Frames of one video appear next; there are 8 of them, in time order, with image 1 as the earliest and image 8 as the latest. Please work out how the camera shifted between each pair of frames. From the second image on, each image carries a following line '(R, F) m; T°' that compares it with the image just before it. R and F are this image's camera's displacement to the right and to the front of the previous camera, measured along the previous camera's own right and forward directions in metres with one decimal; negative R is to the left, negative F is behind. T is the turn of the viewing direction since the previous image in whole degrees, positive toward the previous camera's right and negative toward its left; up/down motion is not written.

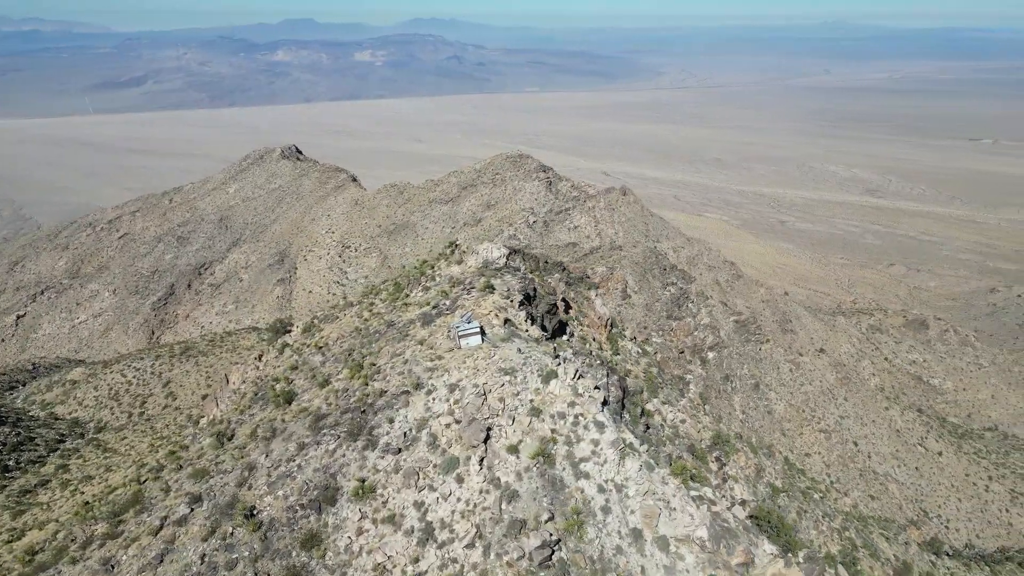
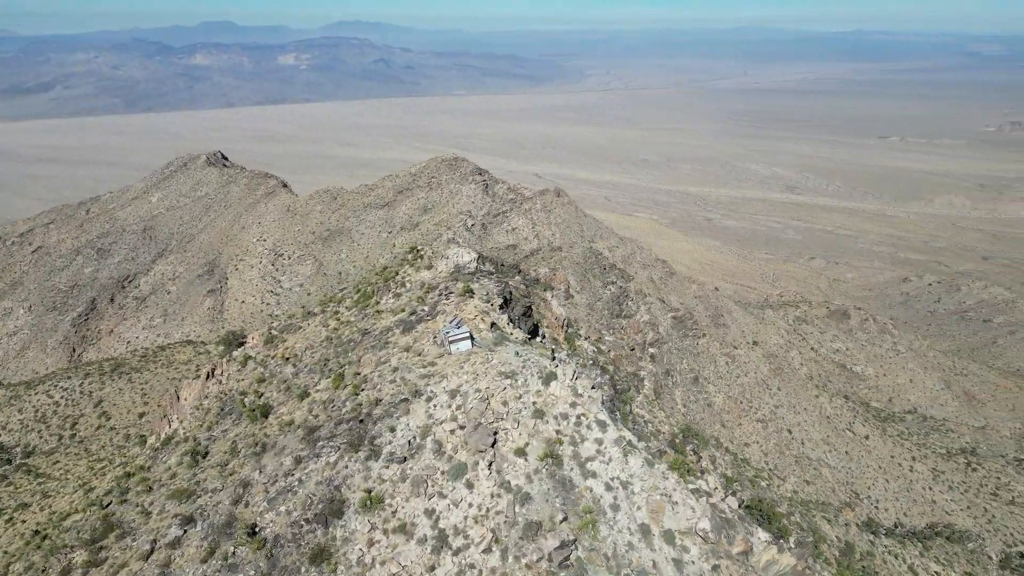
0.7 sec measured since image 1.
(-0.8, 0.0) m; +5°
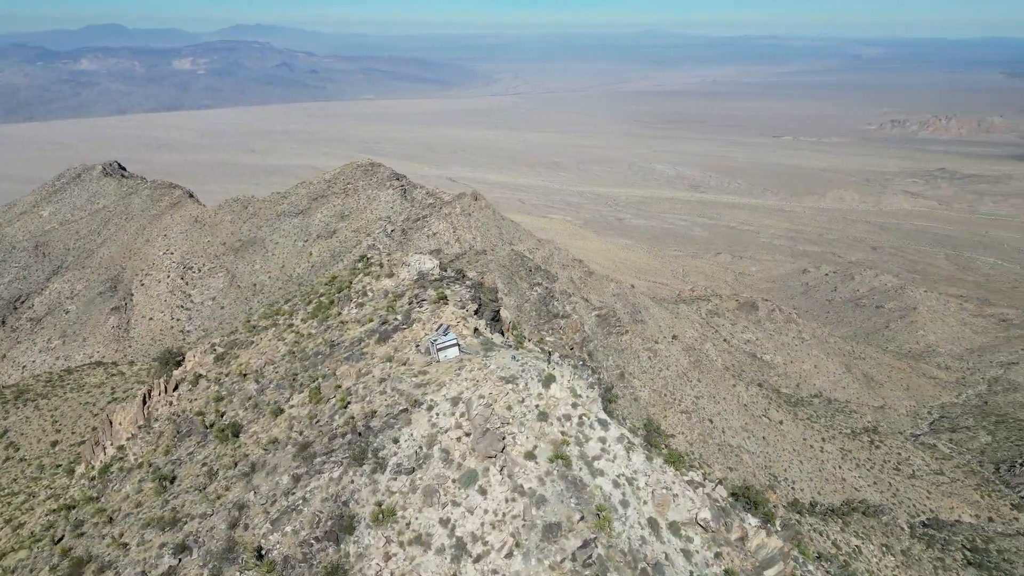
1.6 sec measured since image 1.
(-1.0, 0.0) m; +6°
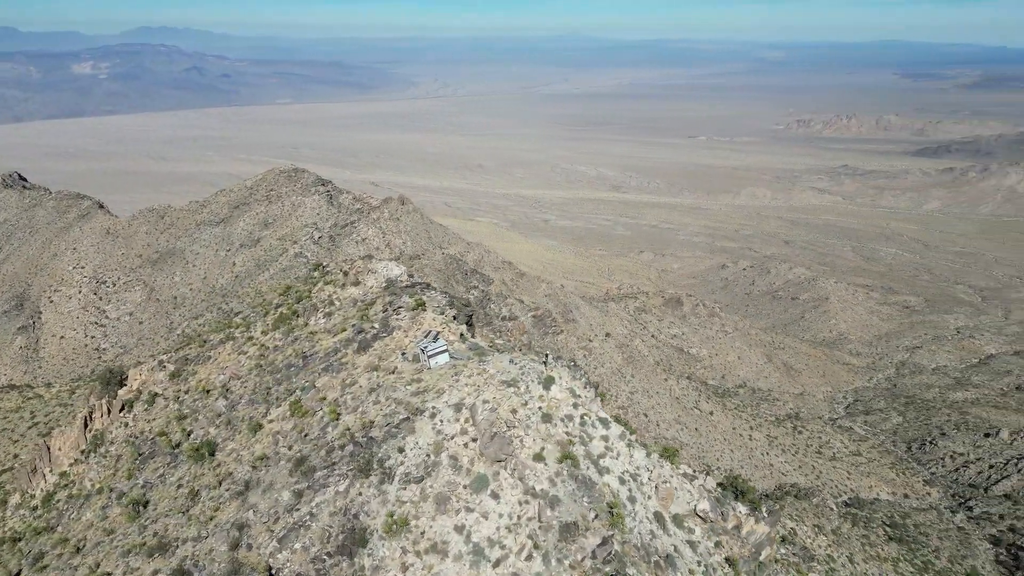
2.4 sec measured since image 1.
(-0.9, 0.0) m; +6°
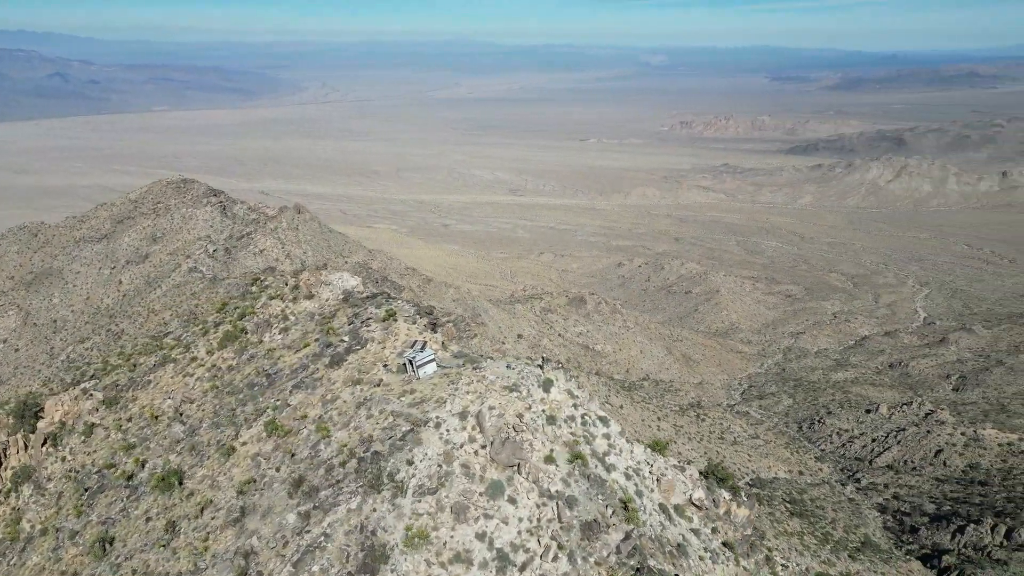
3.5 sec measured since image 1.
(-1.2, 0.0) m; +8°
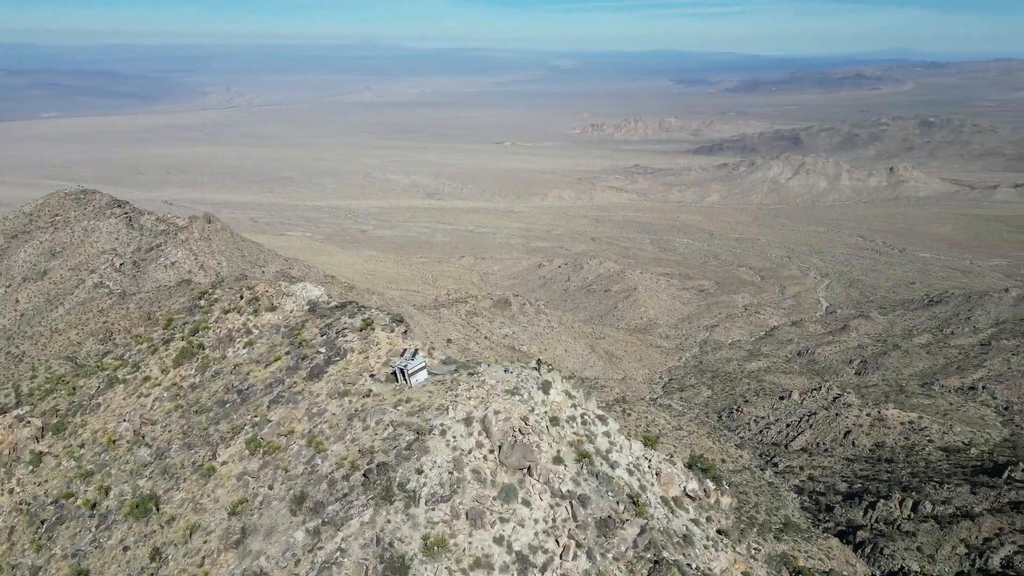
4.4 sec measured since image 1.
(-1.0, 0.0) m; +6°
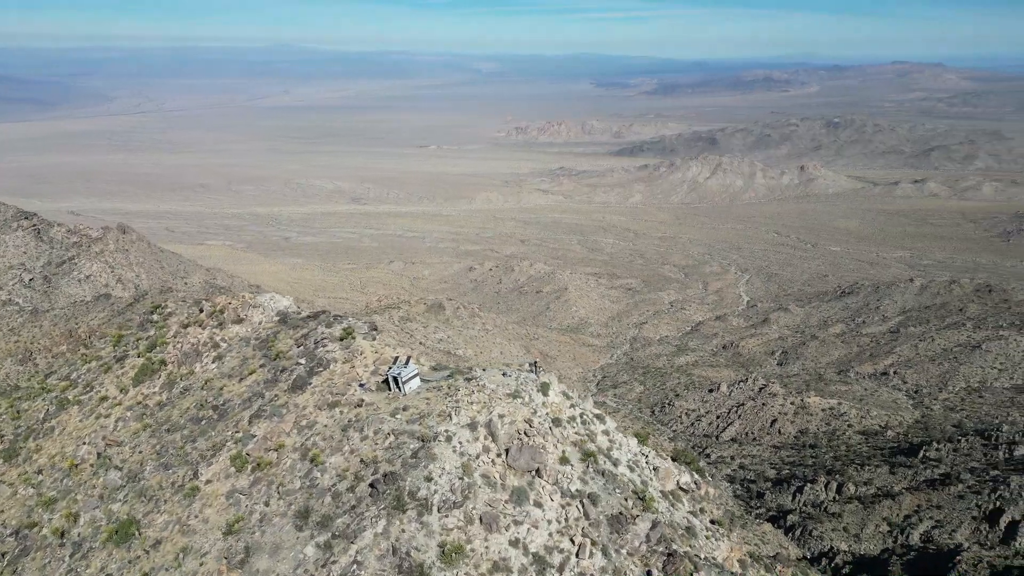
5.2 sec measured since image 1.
(-0.9, 0.0) m; +5°
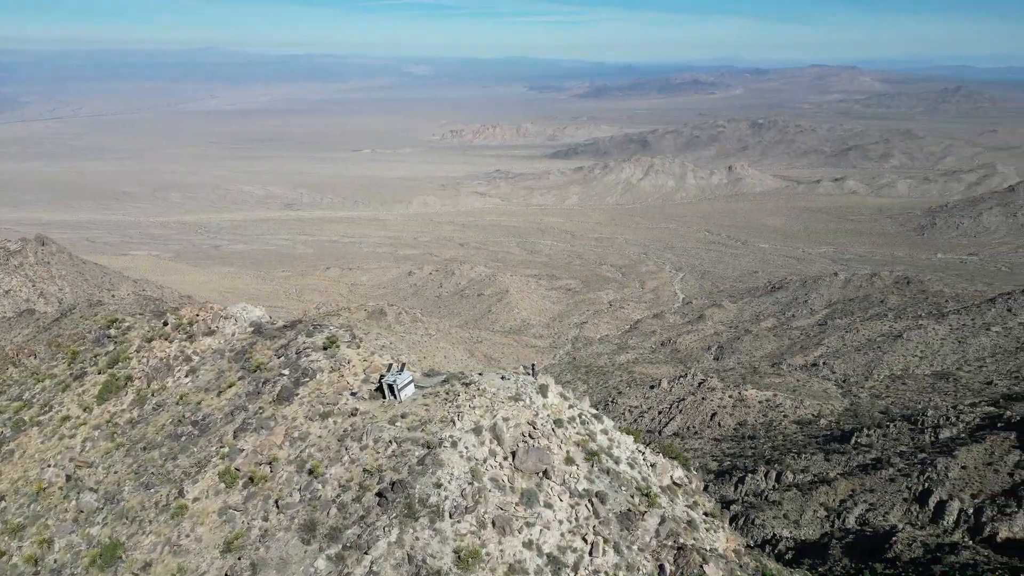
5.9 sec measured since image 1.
(-0.8, 0.0) m; +5°
